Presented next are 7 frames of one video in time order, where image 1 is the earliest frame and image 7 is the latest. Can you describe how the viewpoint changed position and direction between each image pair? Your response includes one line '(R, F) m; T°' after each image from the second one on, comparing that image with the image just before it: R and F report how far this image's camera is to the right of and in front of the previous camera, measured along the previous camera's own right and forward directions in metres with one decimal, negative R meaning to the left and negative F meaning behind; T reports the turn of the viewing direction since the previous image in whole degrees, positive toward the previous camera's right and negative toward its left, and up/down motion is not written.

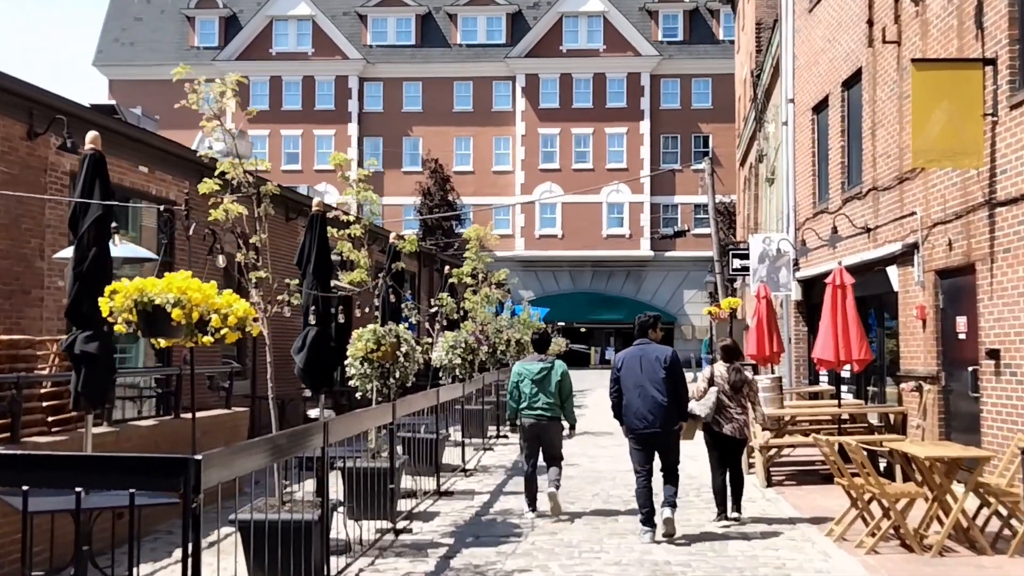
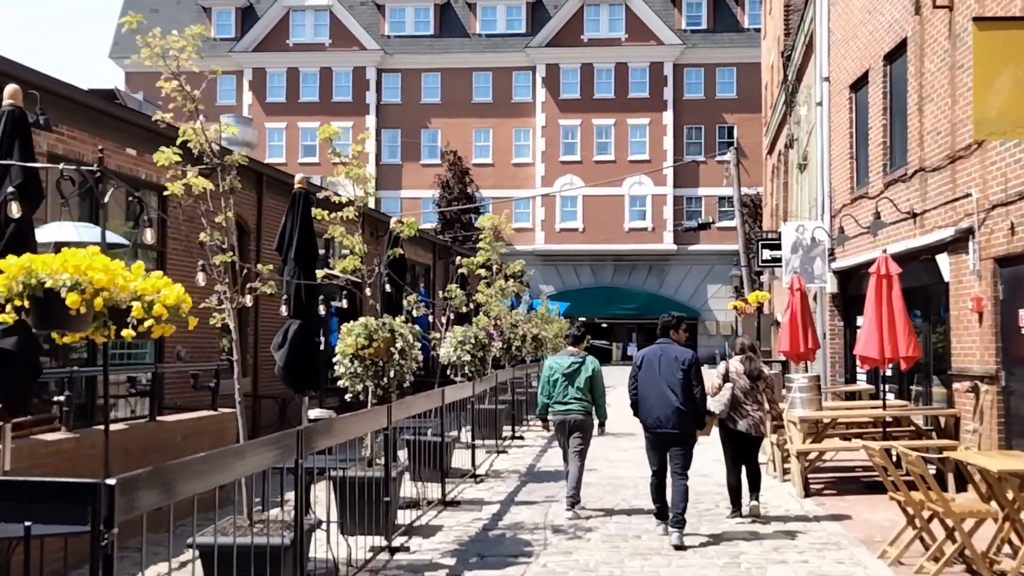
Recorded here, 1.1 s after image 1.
(+0.1, +1.0) m; -1°
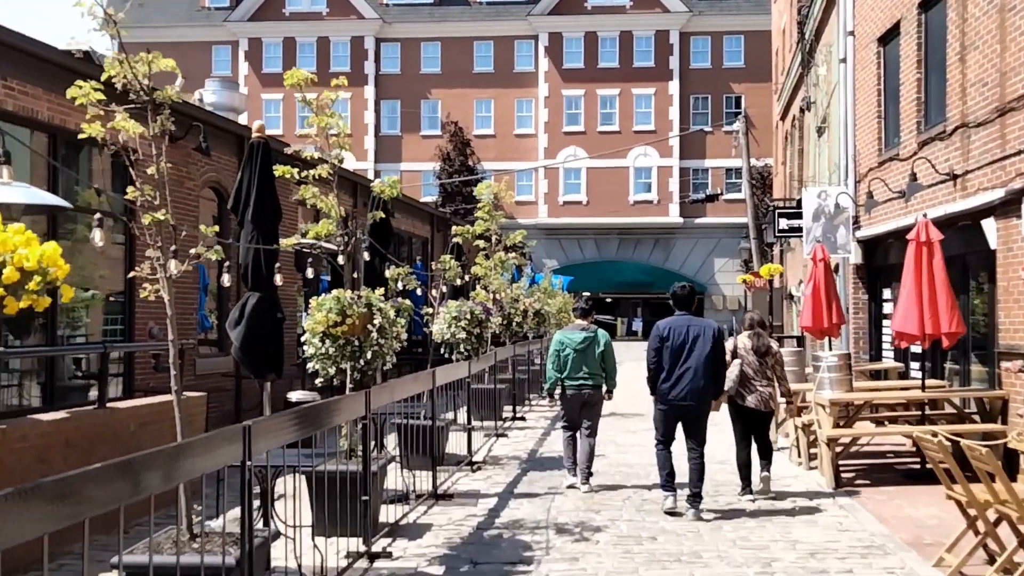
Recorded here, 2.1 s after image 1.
(+0.1, +1.1) m; 0°
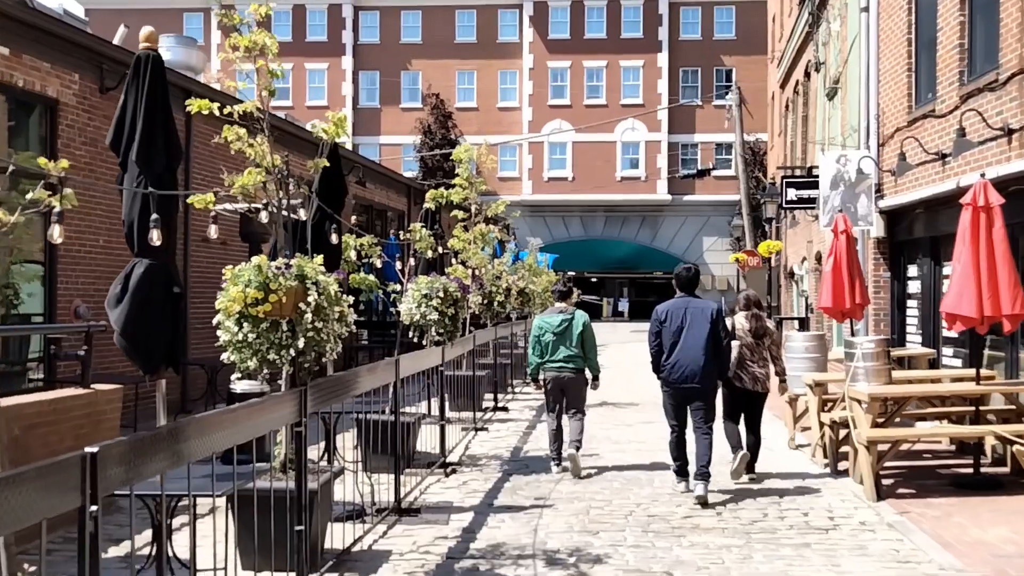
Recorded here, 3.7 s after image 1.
(0.0, +1.7) m; +1°
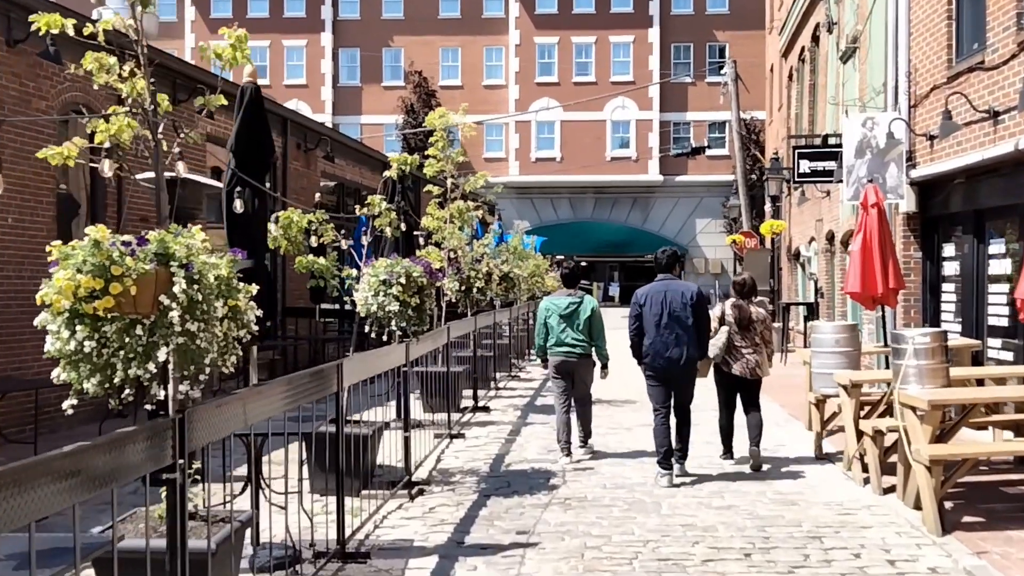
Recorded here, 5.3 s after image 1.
(+0.1, +1.7) m; +1°
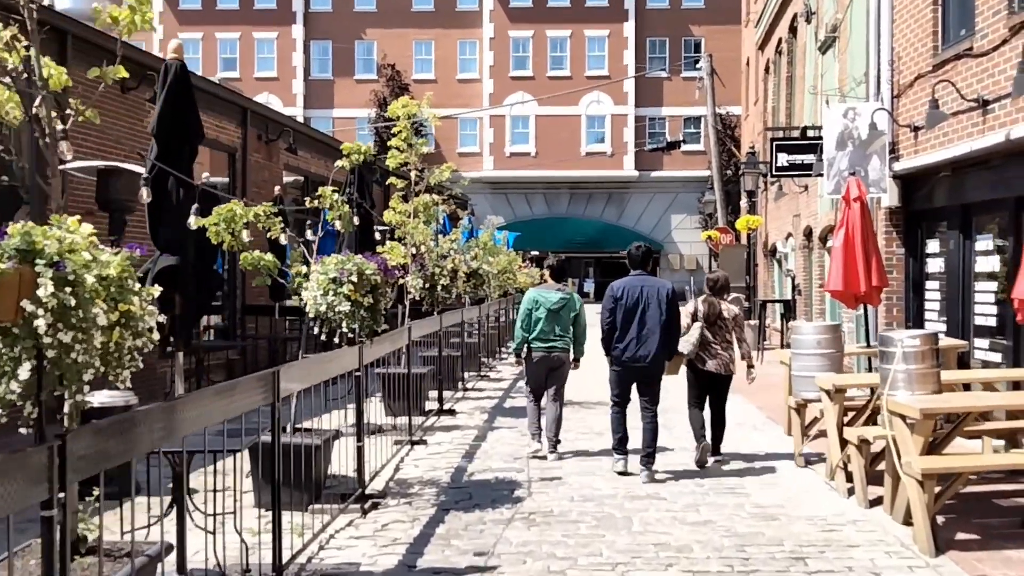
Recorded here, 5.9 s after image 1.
(+0.1, +0.6) m; +1°
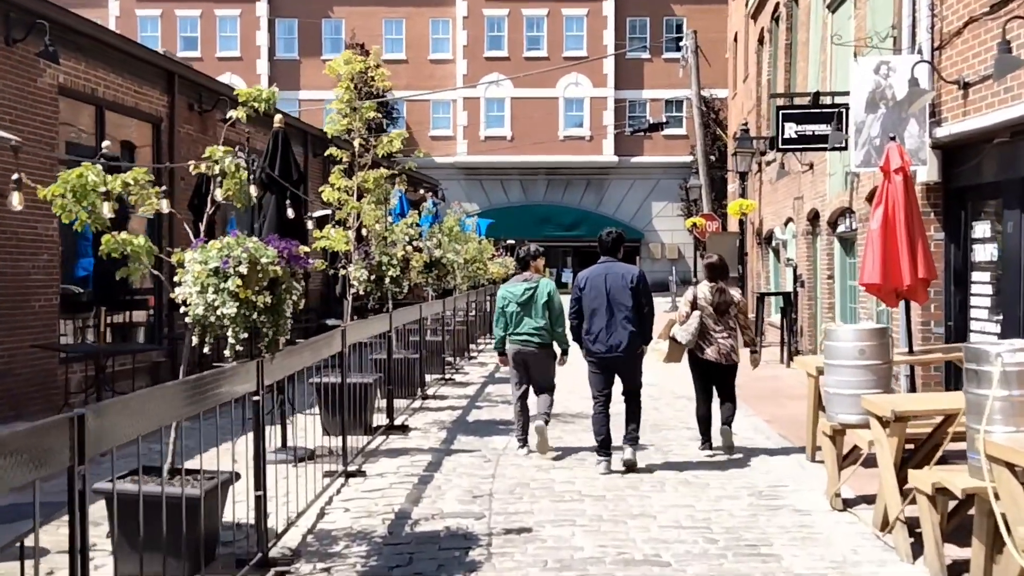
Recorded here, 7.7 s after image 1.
(+0.2, +2.0) m; +1°
